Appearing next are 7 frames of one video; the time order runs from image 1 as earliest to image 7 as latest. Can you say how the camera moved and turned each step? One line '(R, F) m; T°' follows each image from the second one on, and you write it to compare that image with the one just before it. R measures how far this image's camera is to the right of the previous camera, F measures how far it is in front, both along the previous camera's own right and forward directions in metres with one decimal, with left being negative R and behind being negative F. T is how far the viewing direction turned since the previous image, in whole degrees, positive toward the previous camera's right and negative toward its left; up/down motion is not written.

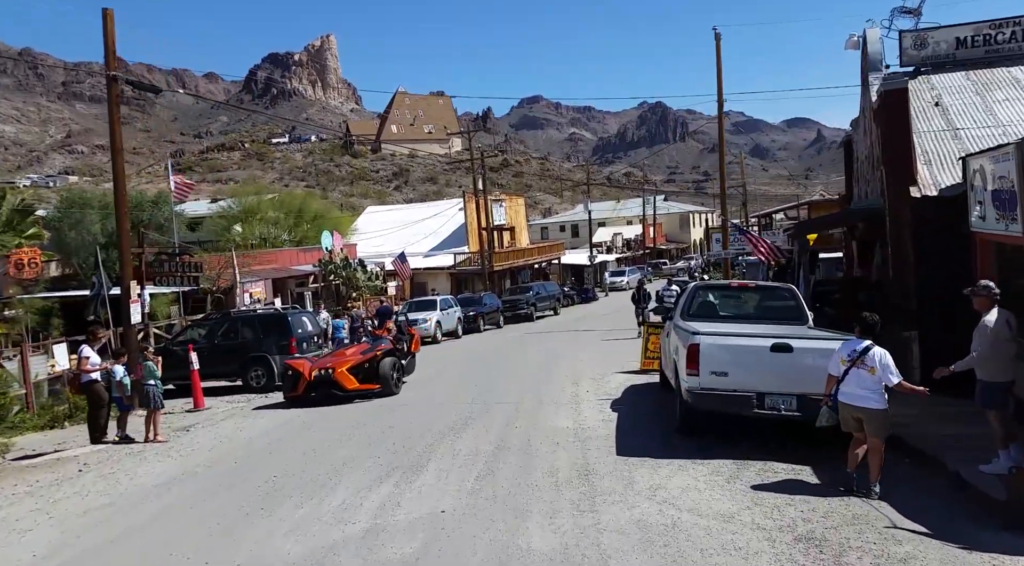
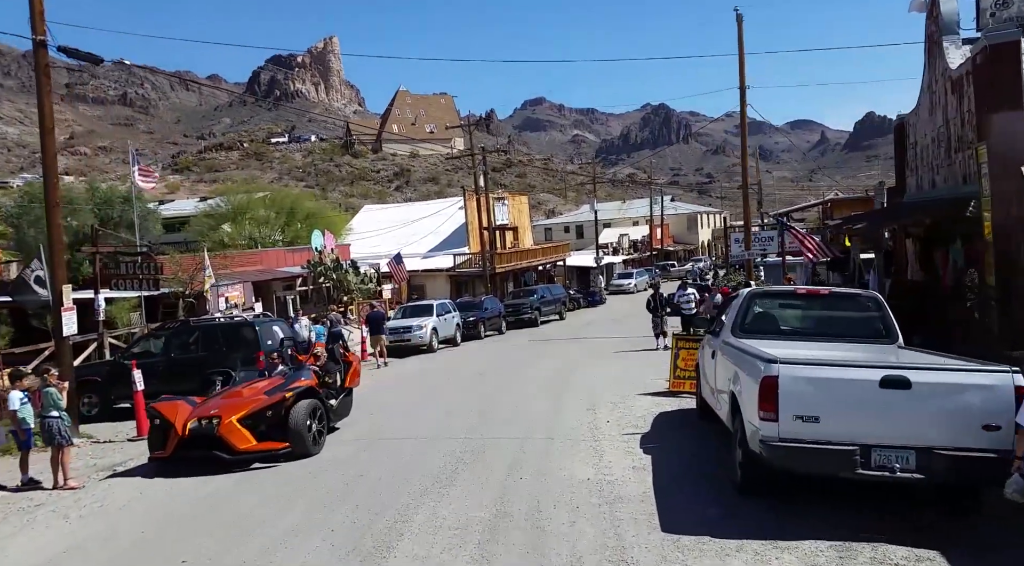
(0.0, +2.7) m; 0°
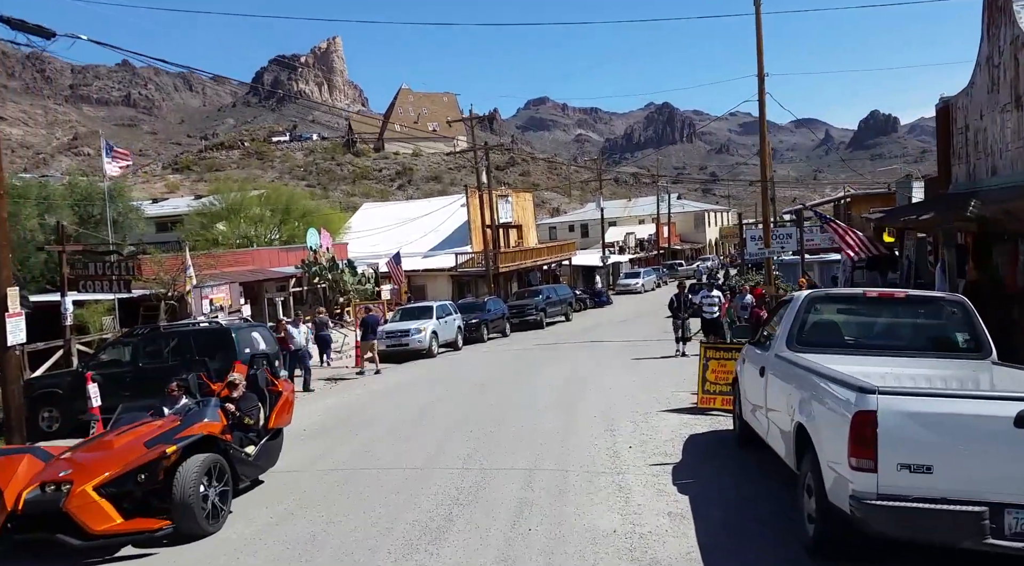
(0.0, +1.7) m; 0°
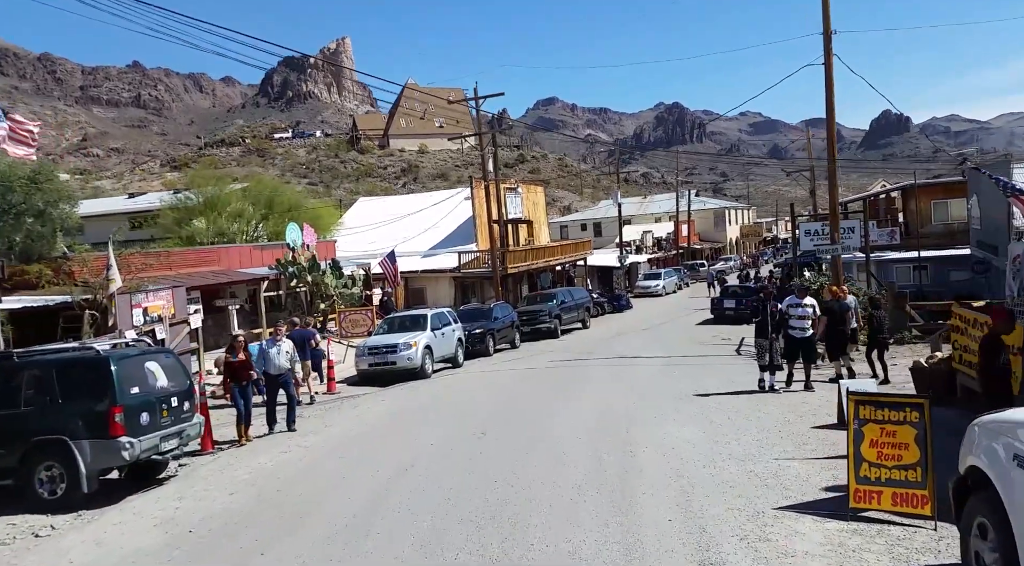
(0.0, +4.9) m; -1°
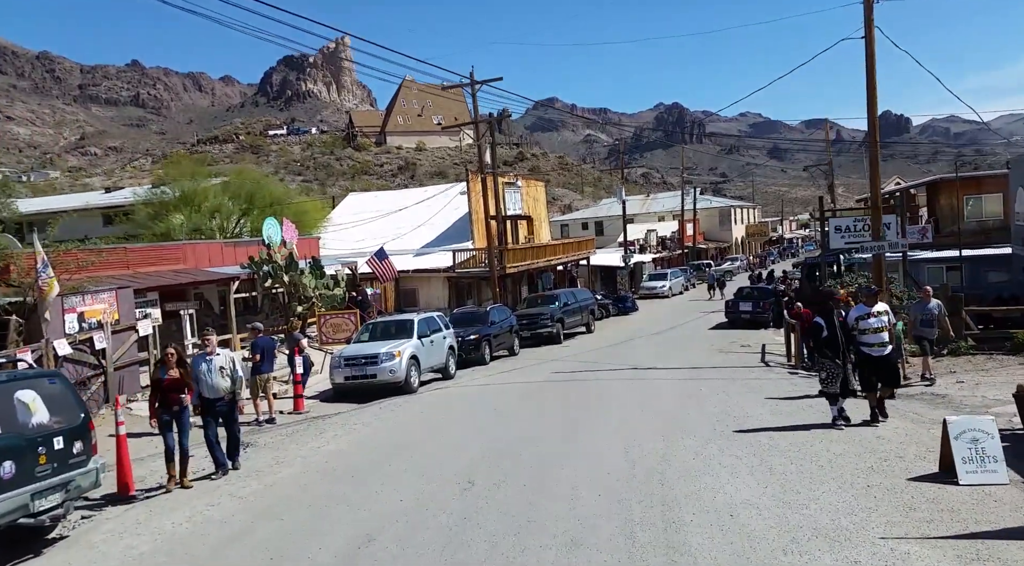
(0.0, +2.8) m; 0°
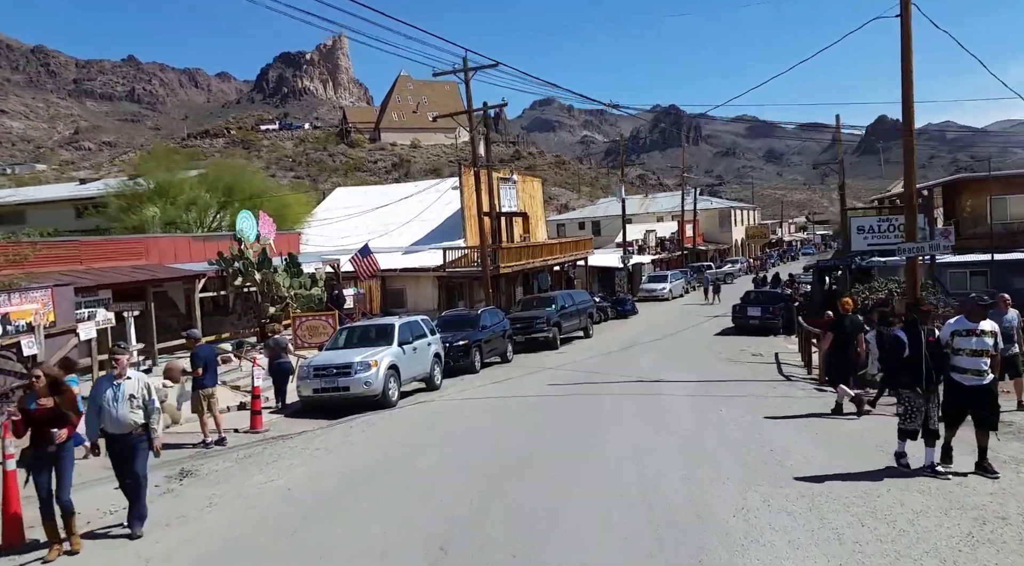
(0.0, +2.2) m; 0°
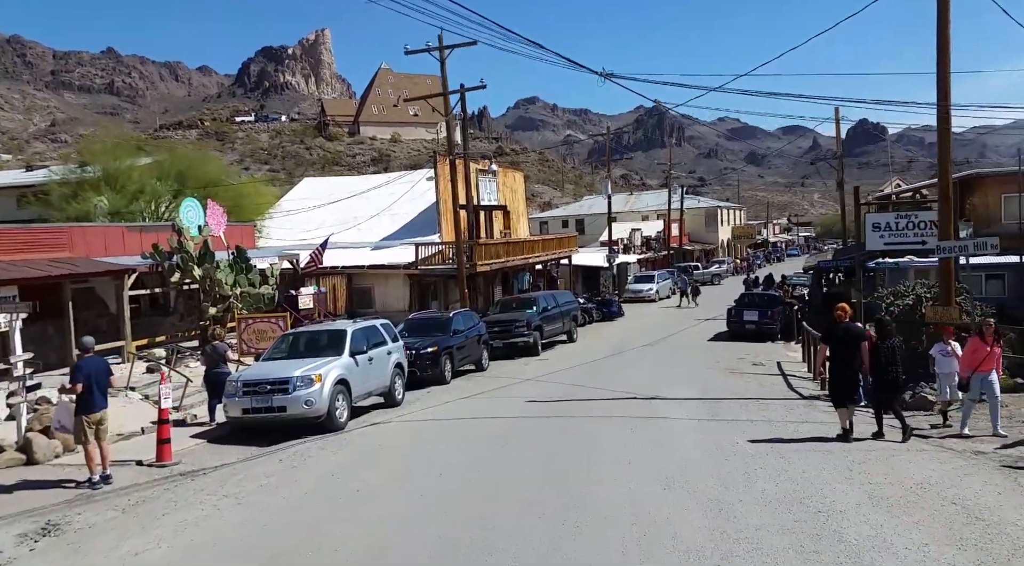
(+0.1, +2.7) m; +1°
